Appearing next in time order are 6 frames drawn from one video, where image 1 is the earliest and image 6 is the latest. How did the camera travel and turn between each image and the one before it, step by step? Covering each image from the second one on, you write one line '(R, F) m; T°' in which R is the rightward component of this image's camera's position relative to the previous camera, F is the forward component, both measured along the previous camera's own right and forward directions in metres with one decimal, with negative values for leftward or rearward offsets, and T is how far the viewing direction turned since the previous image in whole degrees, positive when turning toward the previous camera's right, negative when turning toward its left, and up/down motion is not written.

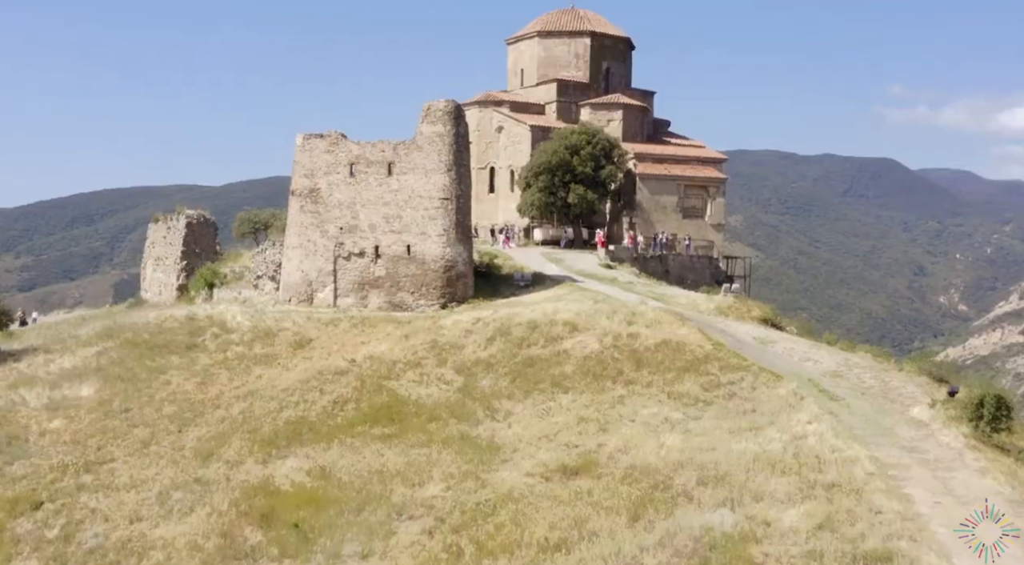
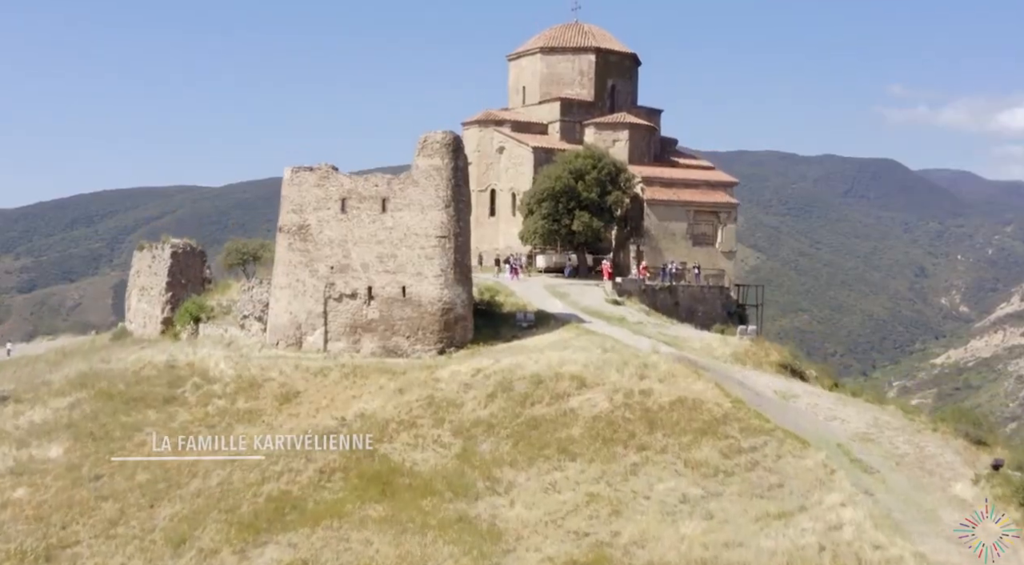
(0.0, +1.5) m; 0°
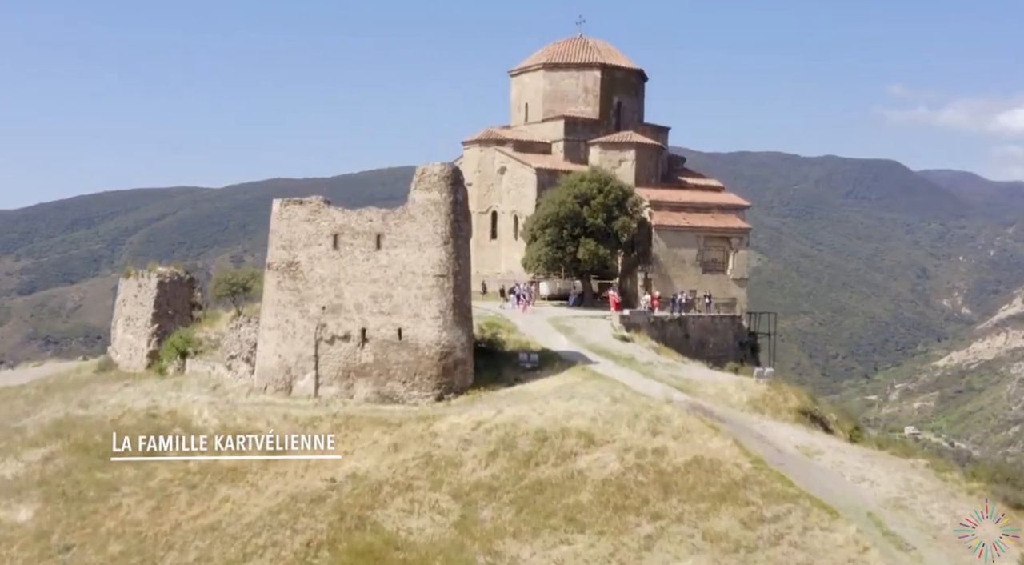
(0.0, +1.3) m; 0°
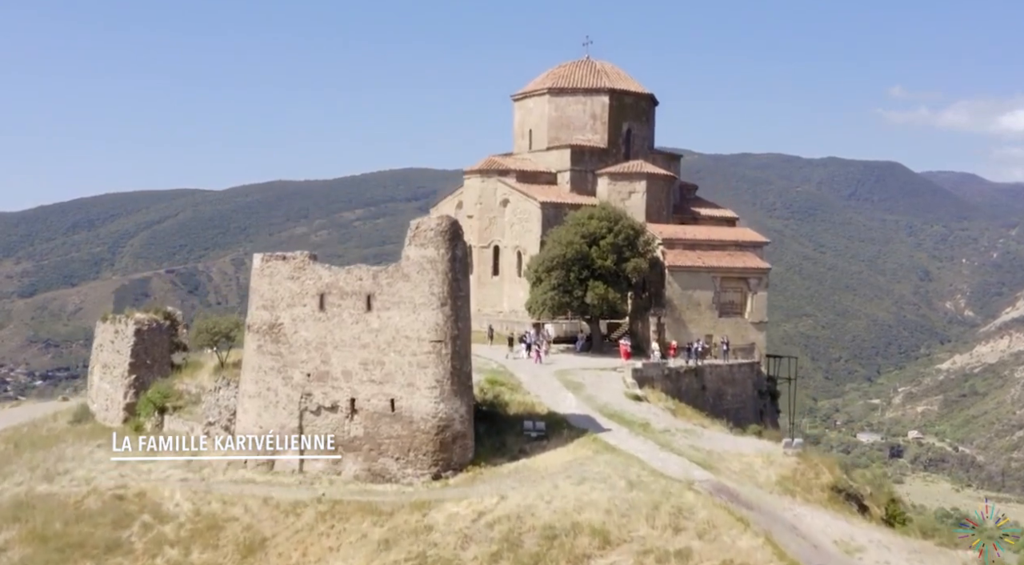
(0.0, +2.0) m; 0°
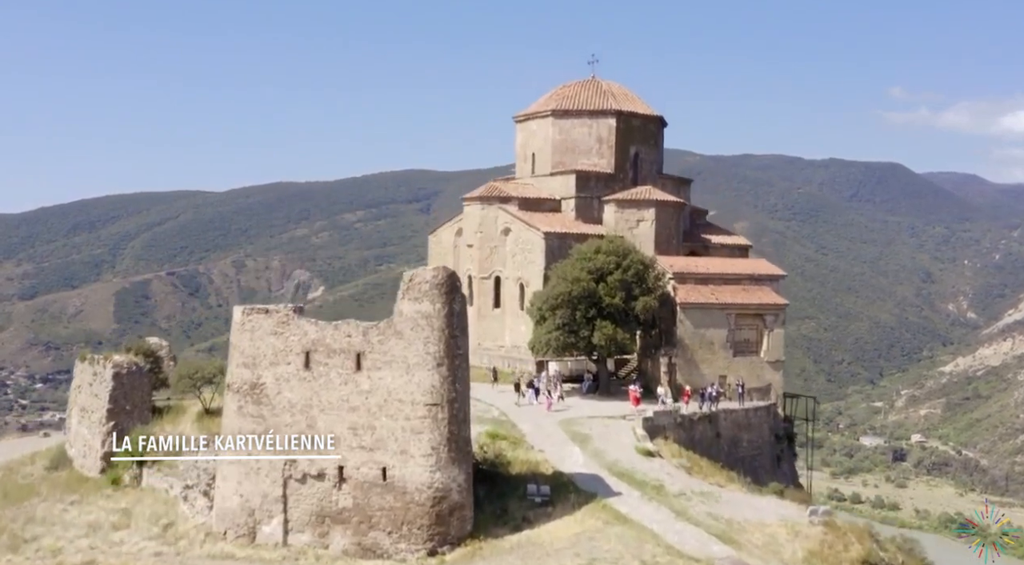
(0.0, +1.6) m; 0°
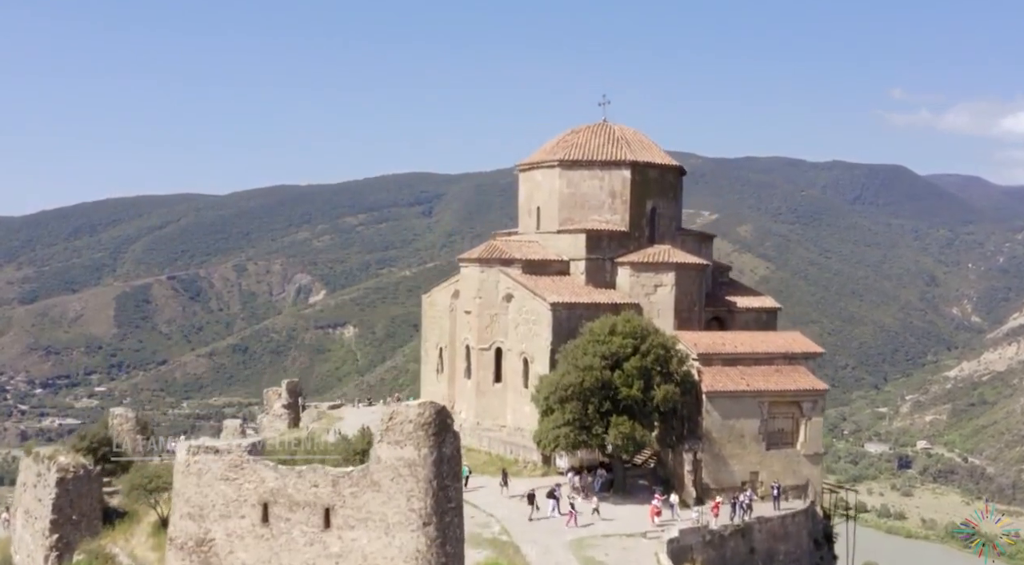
(0.0, +3.2) m; 0°
